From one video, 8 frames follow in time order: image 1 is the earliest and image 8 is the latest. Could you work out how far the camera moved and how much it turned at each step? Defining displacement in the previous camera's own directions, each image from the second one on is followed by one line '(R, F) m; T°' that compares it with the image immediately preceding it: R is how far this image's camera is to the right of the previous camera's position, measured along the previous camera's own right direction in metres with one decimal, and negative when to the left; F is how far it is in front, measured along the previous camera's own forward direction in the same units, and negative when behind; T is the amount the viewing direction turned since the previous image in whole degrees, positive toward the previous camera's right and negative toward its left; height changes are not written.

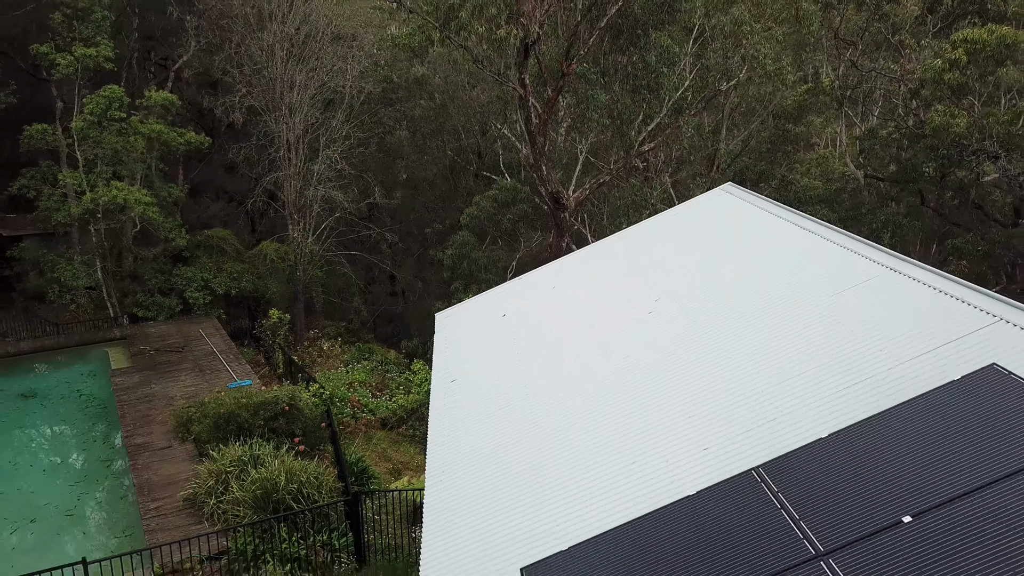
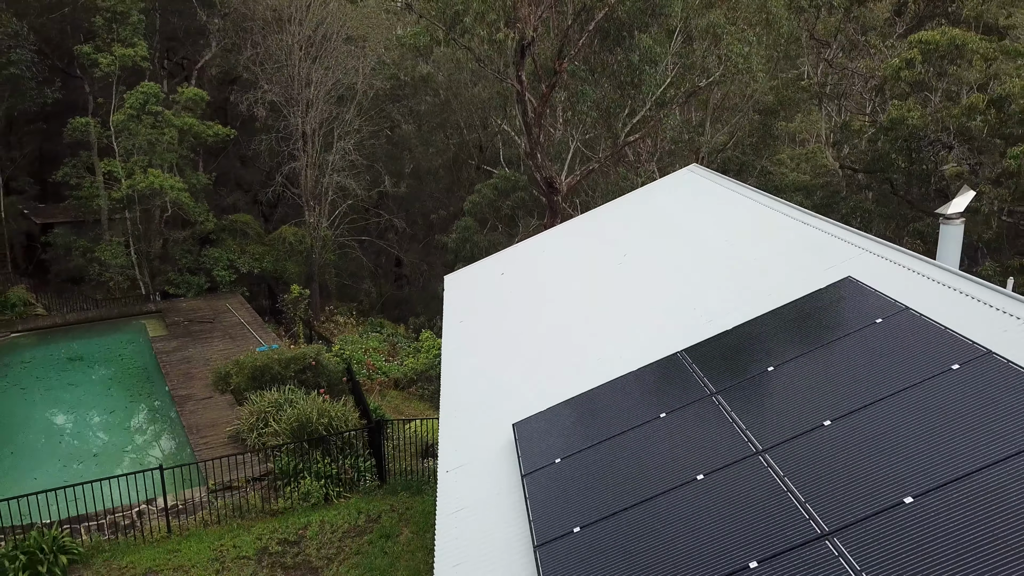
(0.0, -1.9) m; 0°
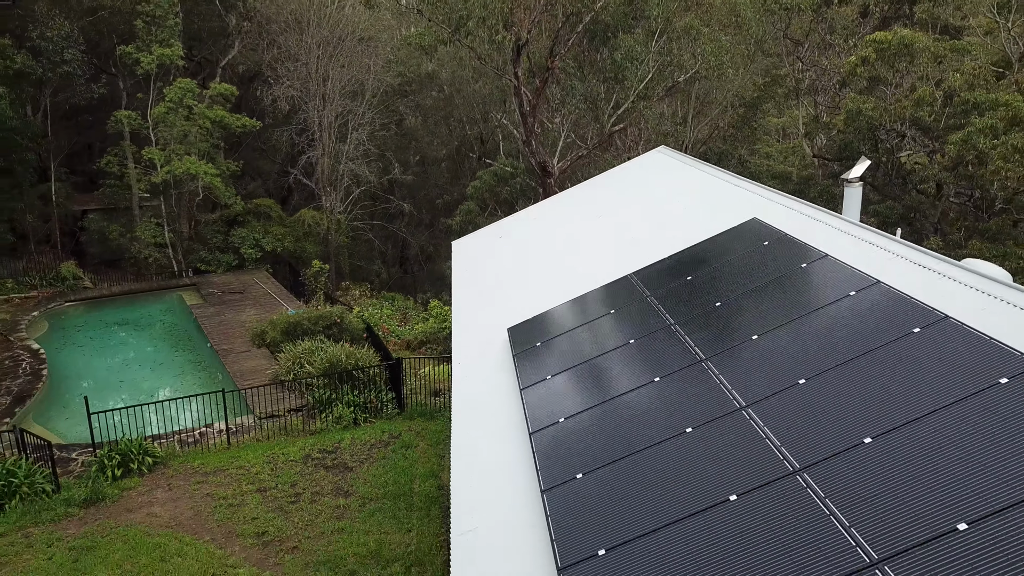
(+0.1, -2.4) m; 0°
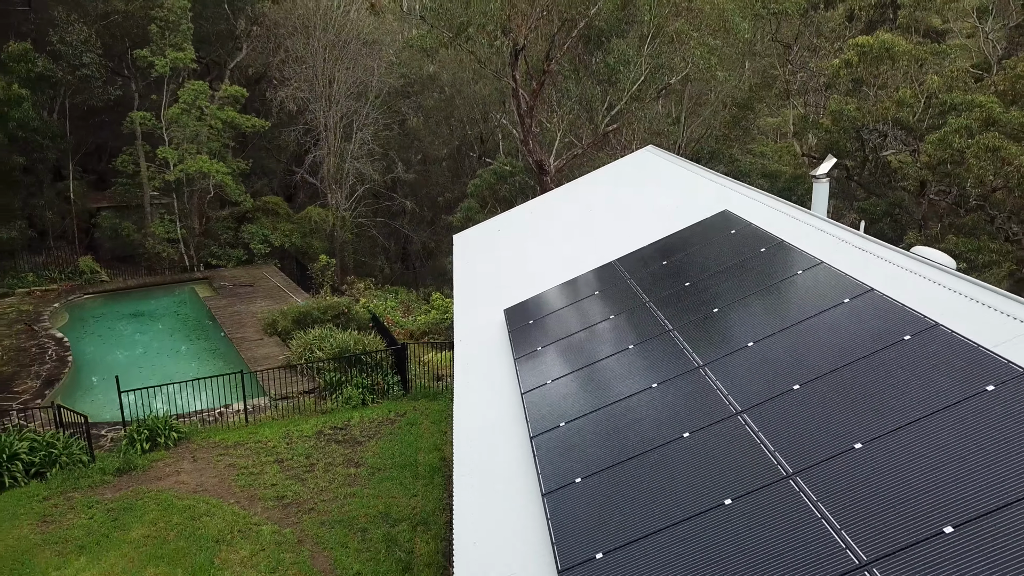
(0.0, -1.0) m; 0°
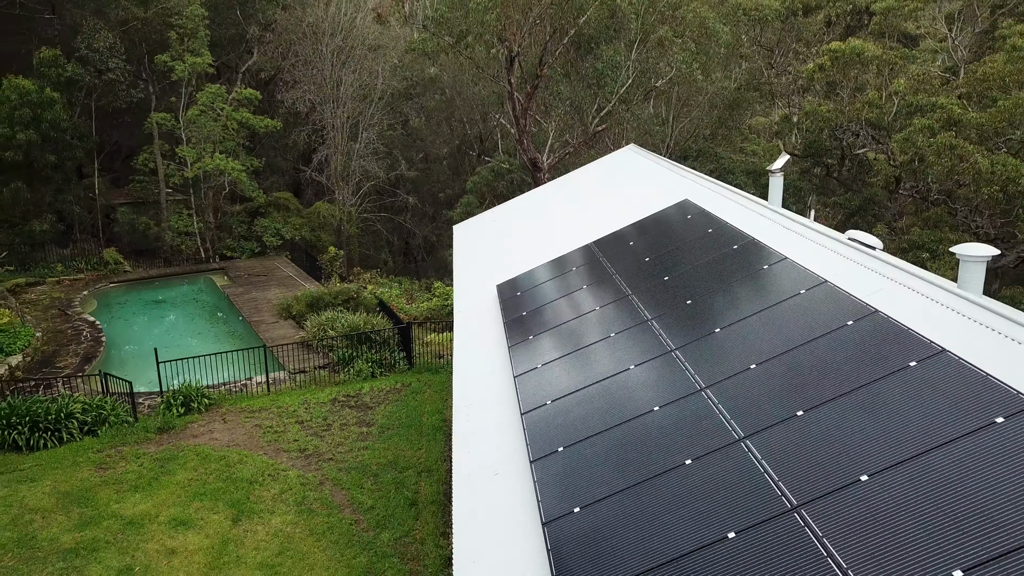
(+0.1, -1.7) m; 0°
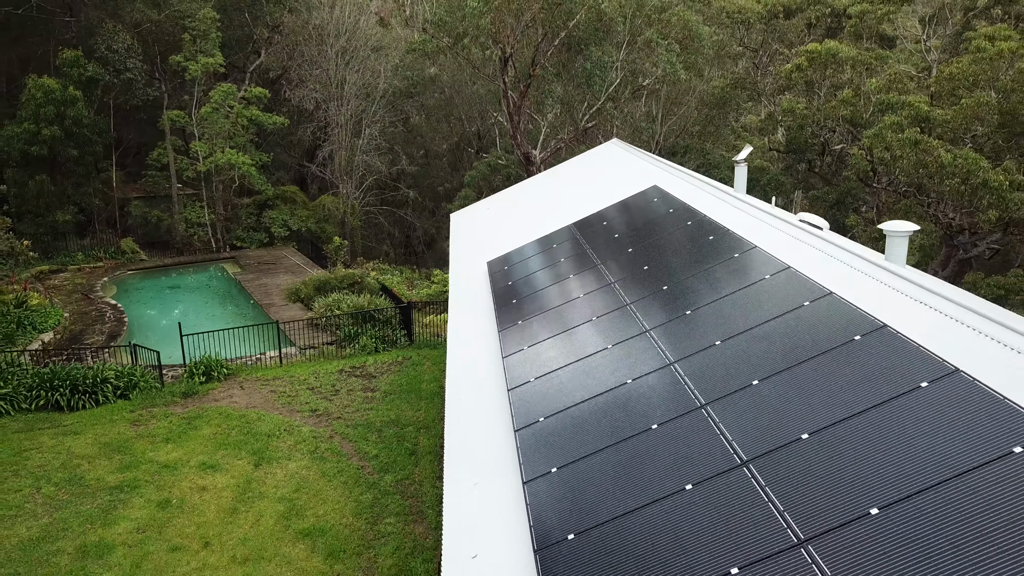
(+0.2, -1.5) m; 0°
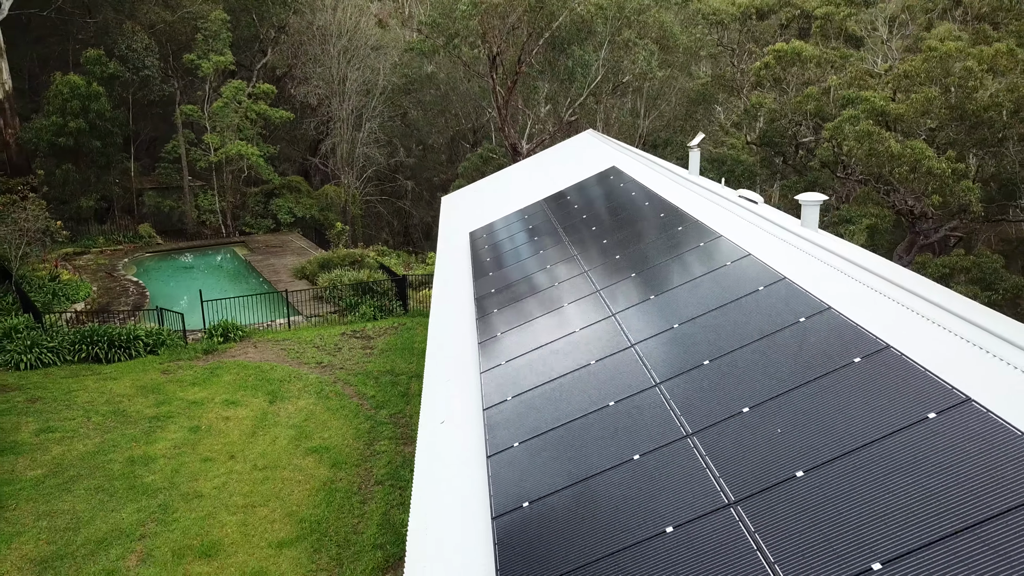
(+0.3, -2.1) m; 0°
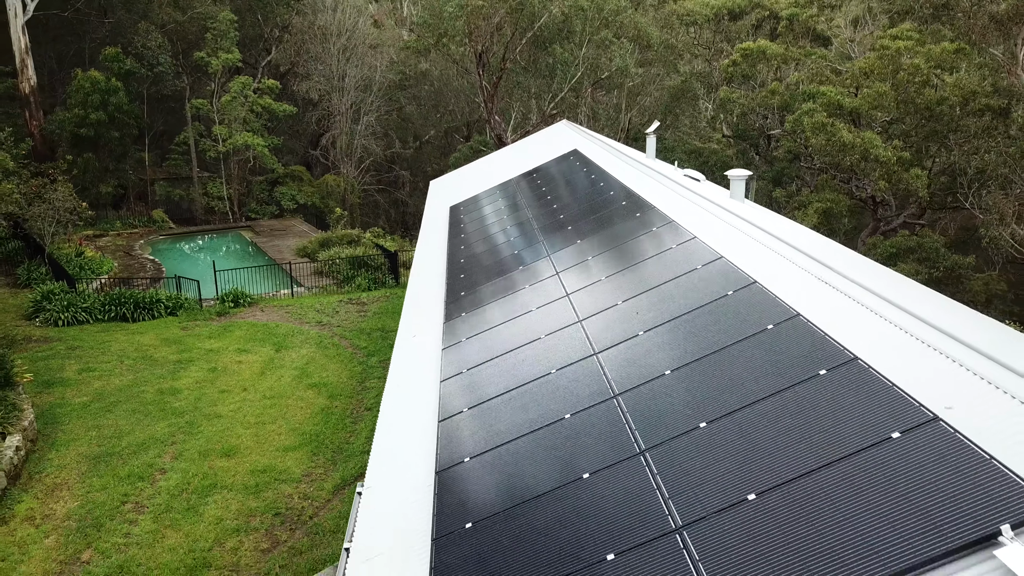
(+0.5, -2.3) m; 0°
